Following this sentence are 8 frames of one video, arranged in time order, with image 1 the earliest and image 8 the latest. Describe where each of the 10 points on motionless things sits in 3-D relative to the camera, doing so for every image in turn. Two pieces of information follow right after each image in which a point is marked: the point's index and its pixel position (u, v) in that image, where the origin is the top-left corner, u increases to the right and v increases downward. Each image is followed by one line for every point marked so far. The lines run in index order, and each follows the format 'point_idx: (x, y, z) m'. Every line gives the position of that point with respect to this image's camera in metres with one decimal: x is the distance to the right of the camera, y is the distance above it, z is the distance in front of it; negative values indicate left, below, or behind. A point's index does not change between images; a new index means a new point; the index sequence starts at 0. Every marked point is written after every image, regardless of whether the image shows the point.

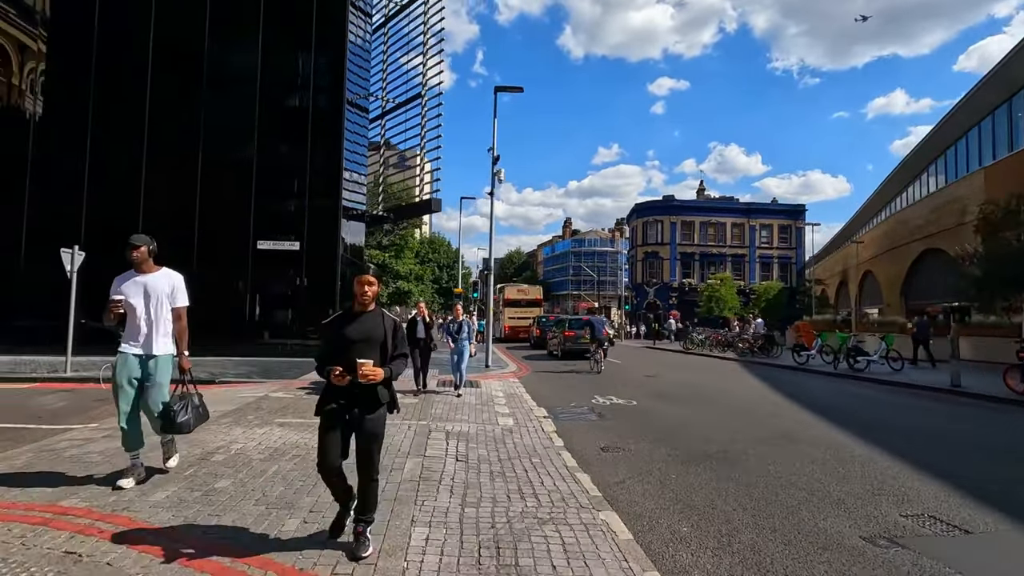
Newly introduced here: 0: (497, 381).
0: (-0.4, -2.5, +14.3) m
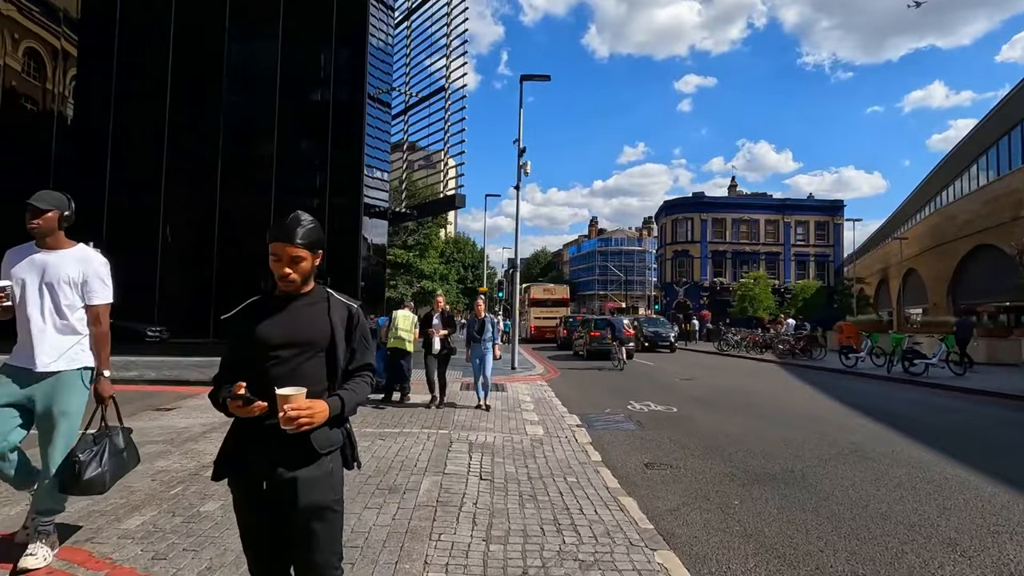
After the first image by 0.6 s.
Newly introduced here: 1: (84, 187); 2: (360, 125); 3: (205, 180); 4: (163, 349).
0: (+0.3, -2.4, +13.5) m
1: (-13.6, +3.1, +17.0) m
2: (-5.1, +5.3, +17.9) m
3: (-9.9, +3.3, +17.2) m
4: (-11.0, -1.9, +16.9) m
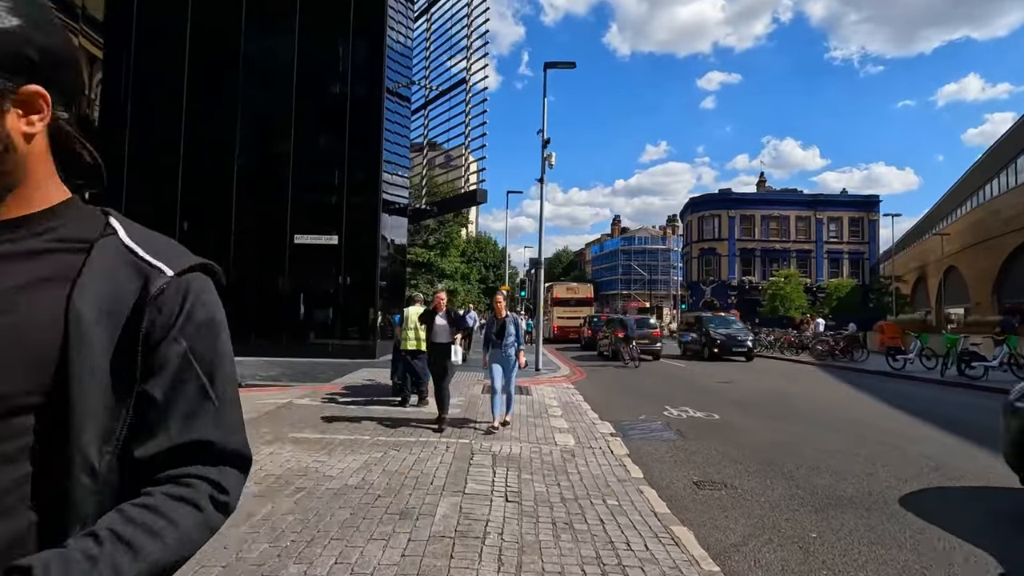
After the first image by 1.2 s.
0: (+0.8, -2.4, +12.8) m
1: (-12.8, +3.1, +16.8) m
2: (-4.4, +5.4, +17.4) m
3: (-9.2, +3.3, +16.9) m
4: (-10.2, -1.9, +16.6) m
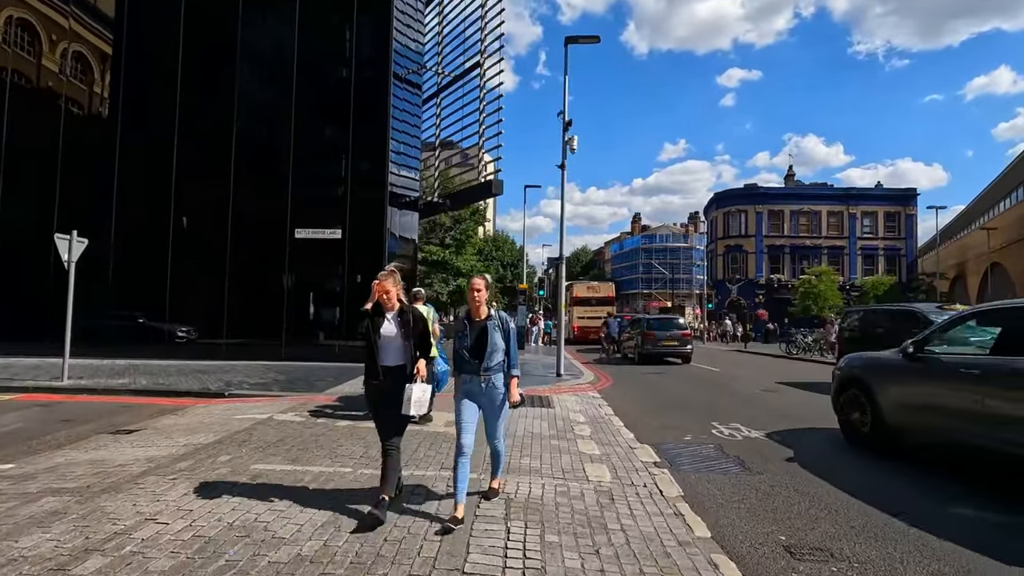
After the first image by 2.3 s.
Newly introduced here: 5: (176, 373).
0: (+1.2, -2.3, +11.3) m
1: (-12.3, +3.1, +15.8) m
2: (-3.8, +5.4, +16.1) m
3: (-8.6, +3.4, +15.8) m
4: (-9.7, -1.8, +15.5) m
5: (-7.3, -1.9, +11.8) m
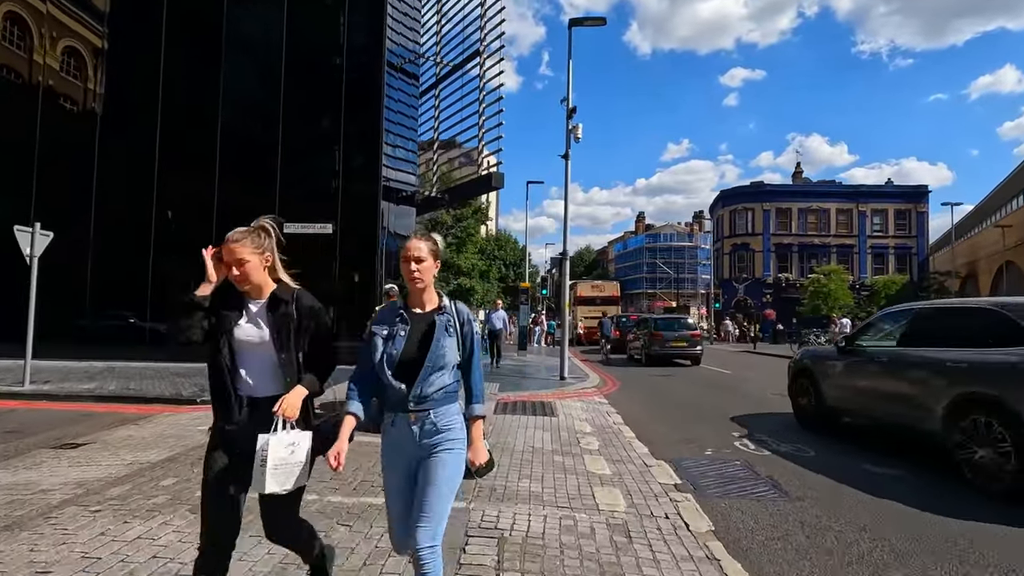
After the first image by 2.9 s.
0: (+1.2, -2.2, +10.5) m
1: (-12.3, +3.2, +15.0) m
2: (-3.8, +5.5, +15.3) m
3: (-8.6, +3.4, +15.0) m
4: (-9.7, -1.8, +14.7) m
5: (-7.3, -1.8, +11.0) m
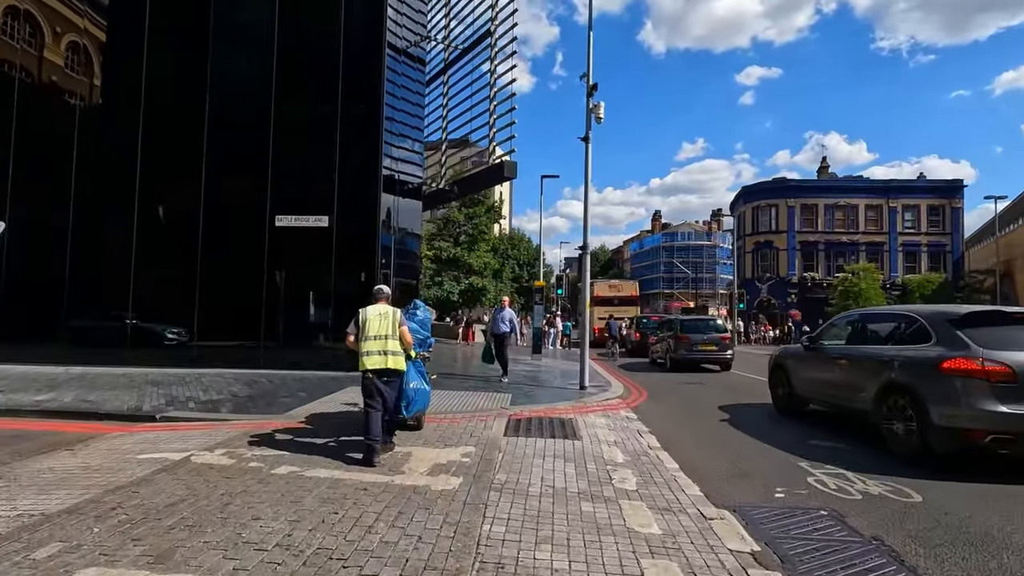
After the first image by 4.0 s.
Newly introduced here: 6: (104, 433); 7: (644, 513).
0: (+1.5, -2.2, +9.0) m
1: (-12.0, +3.2, +13.9) m
2: (-3.5, +5.5, +14.0) m
3: (-8.3, +3.4, +13.8) m
4: (-9.3, -1.7, +13.5) m
5: (-7.1, -1.8, +9.8) m
6: (-5.2, -1.8, +6.8) m
7: (+1.1, -1.9, +4.5) m
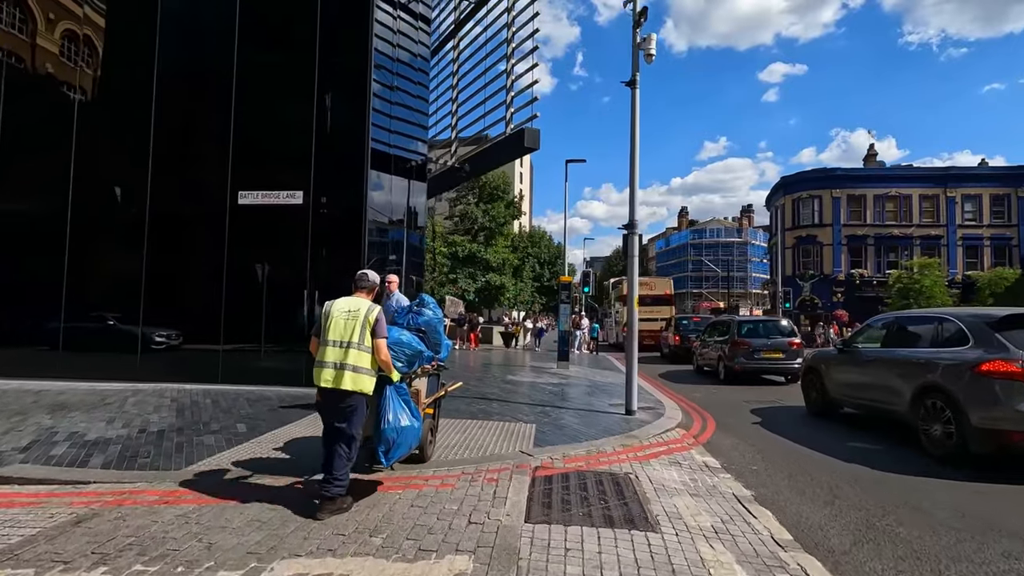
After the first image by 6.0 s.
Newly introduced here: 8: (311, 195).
0: (+1.8, -2.0, +6.1) m
1: (-11.5, +3.3, +11.5) m
2: (-3.0, +5.6, +11.2) m
3: (-7.8, +3.6, +11.2) m
4: (-8.9, -1.6, +11.0) m
5: (-6.7, -1.7, +7.2) m
6: (-5.0, -1.7, +4.1) m
7: (+1.2, -1.7, +1.5) m
8: (-4.0, +1.9, +10.9) m
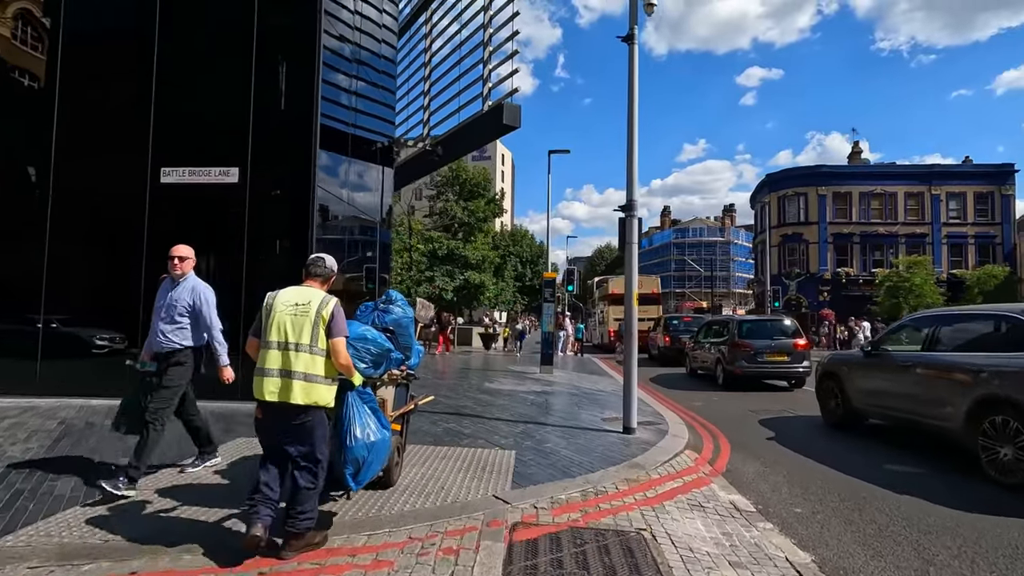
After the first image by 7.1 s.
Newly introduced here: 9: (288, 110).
0: (+1.5, -1.9, +4.6) m
1: (-11.9, +3.4, +9.6) m
2: (-3.4, +5.7, +9.6) m
3: (-8.2, +3.6, +9.4) m
4: (-9.3, -1.6, +9.2) m
5: (-7.0, -1.6, +5.4) m
6: (-5.2, -1.6, +2.4) m
7: (+1.1, -1.7, +0.1) m
8: (-4.4, +2.0, +9.3) m
9: (-3.8, +3.2, +9.4) m
